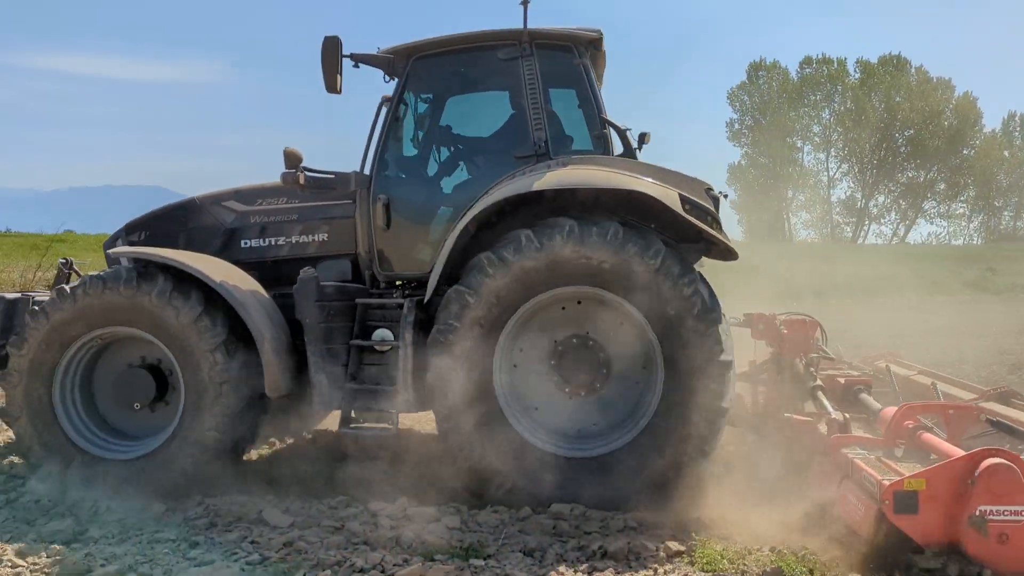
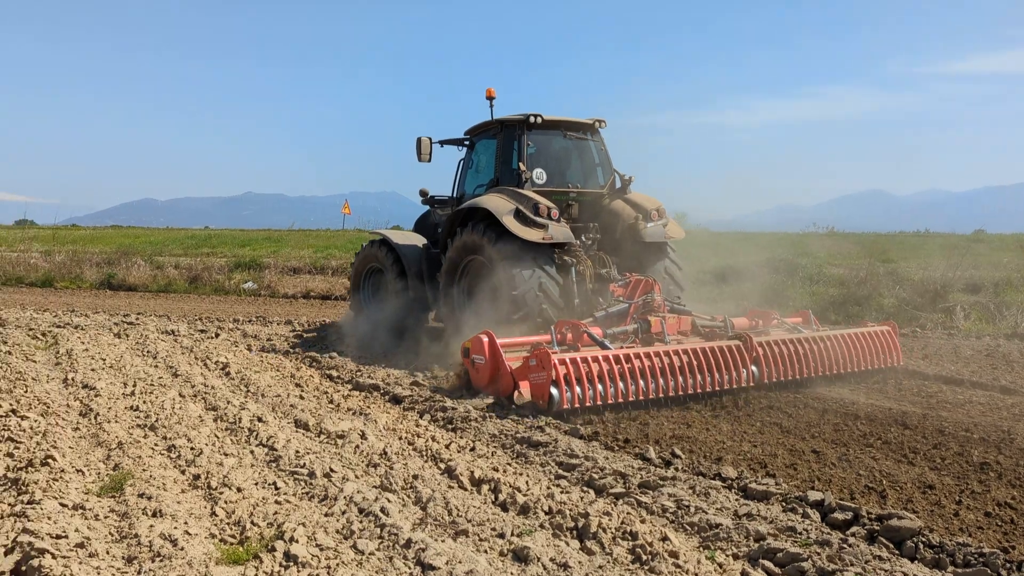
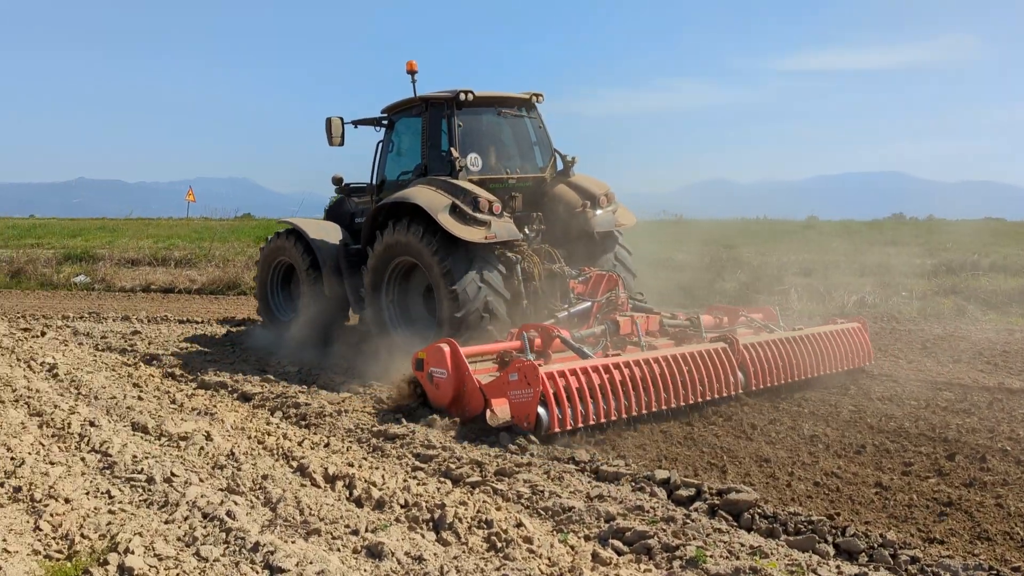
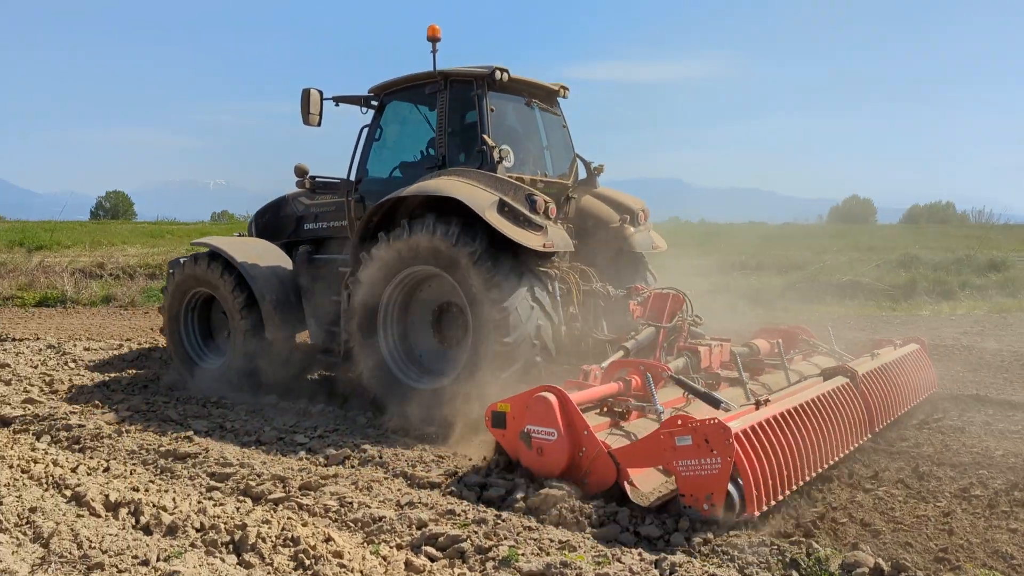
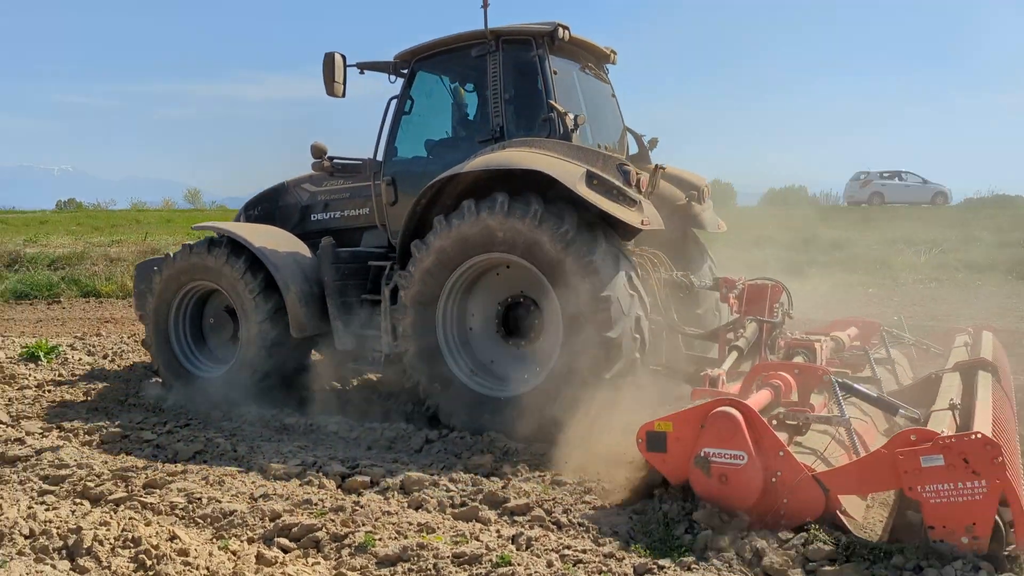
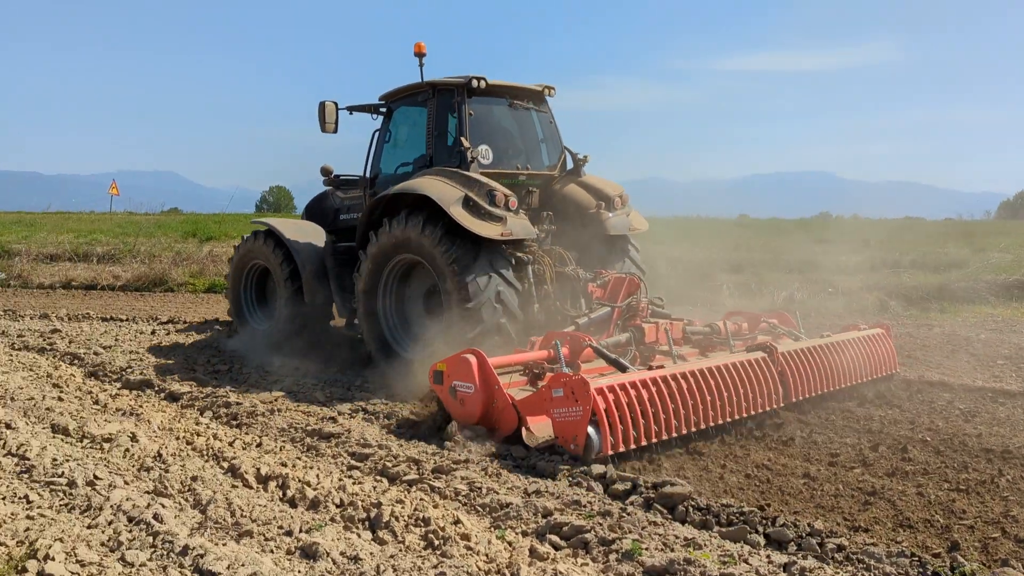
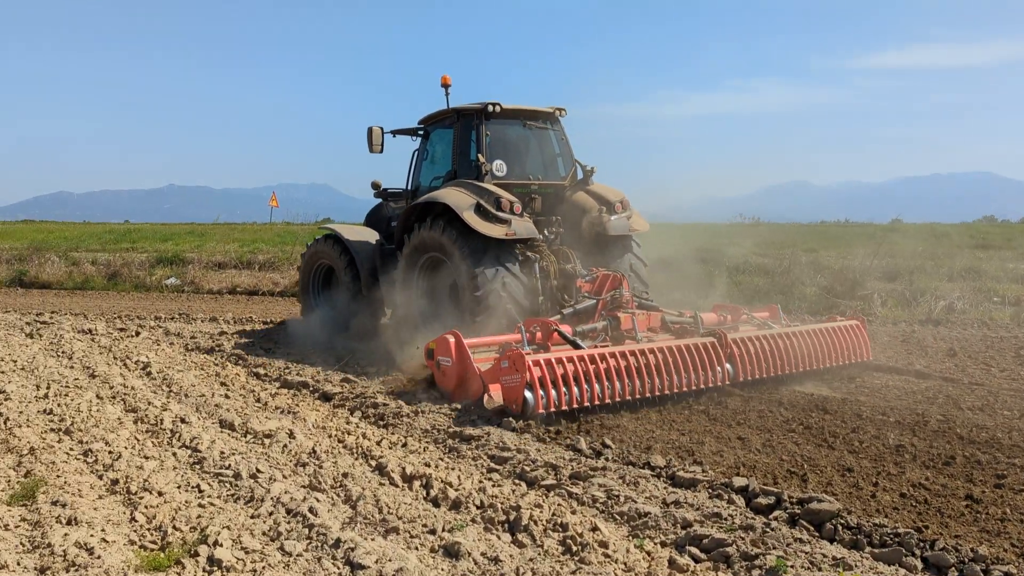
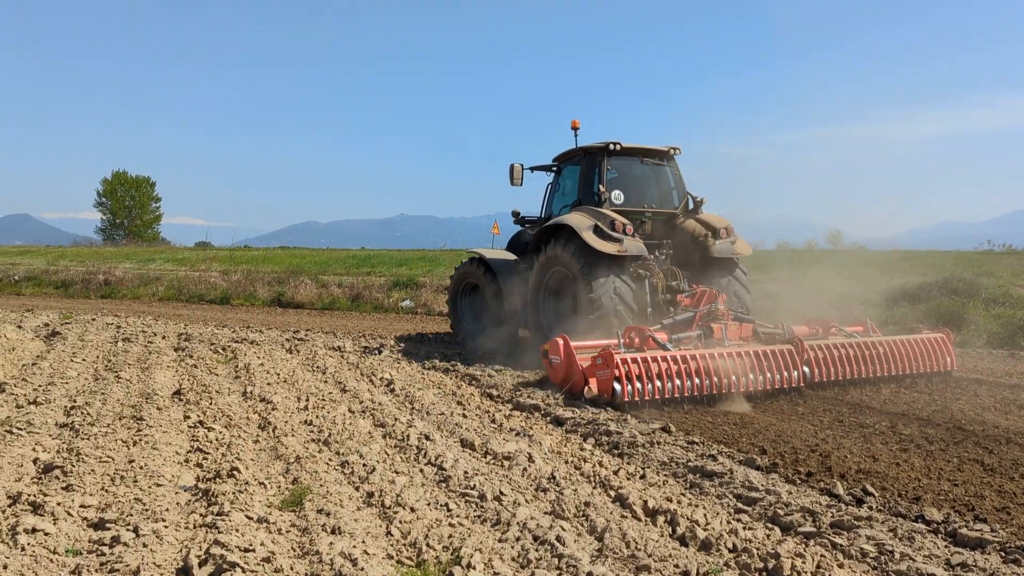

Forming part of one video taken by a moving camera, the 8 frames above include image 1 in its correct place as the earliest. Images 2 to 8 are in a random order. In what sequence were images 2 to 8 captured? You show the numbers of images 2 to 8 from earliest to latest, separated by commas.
5, 4, 6, 3, 7, 2, 8
